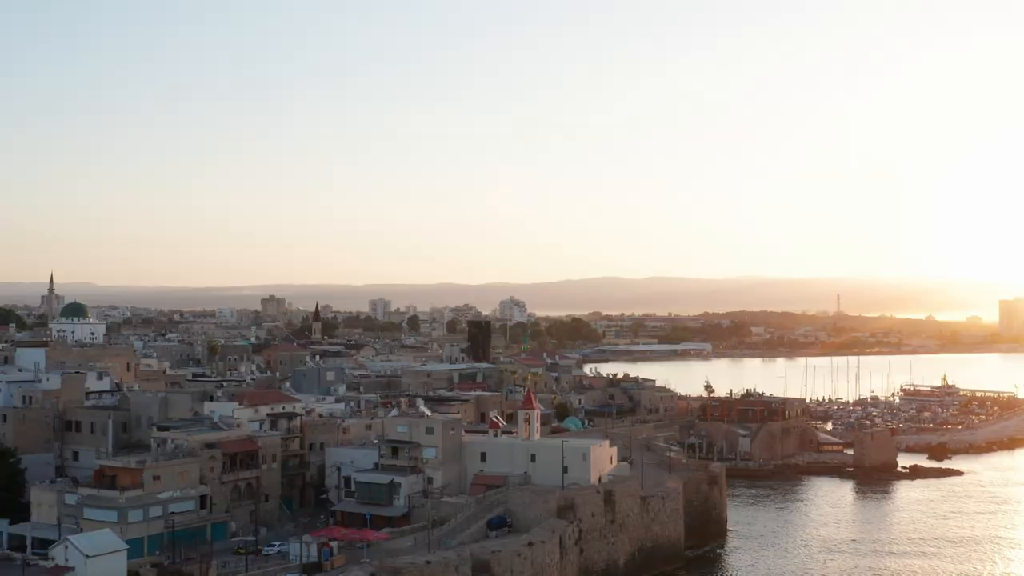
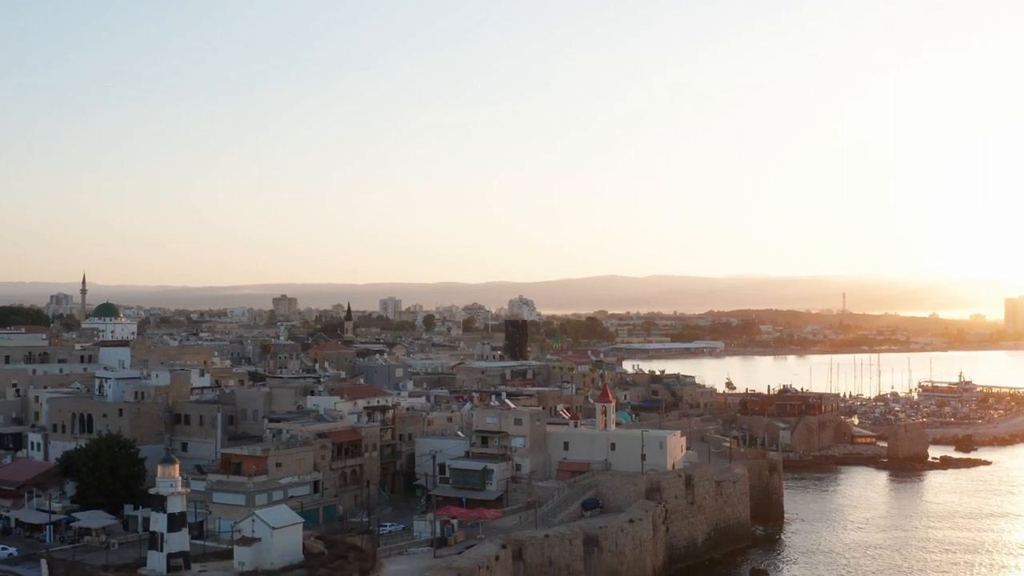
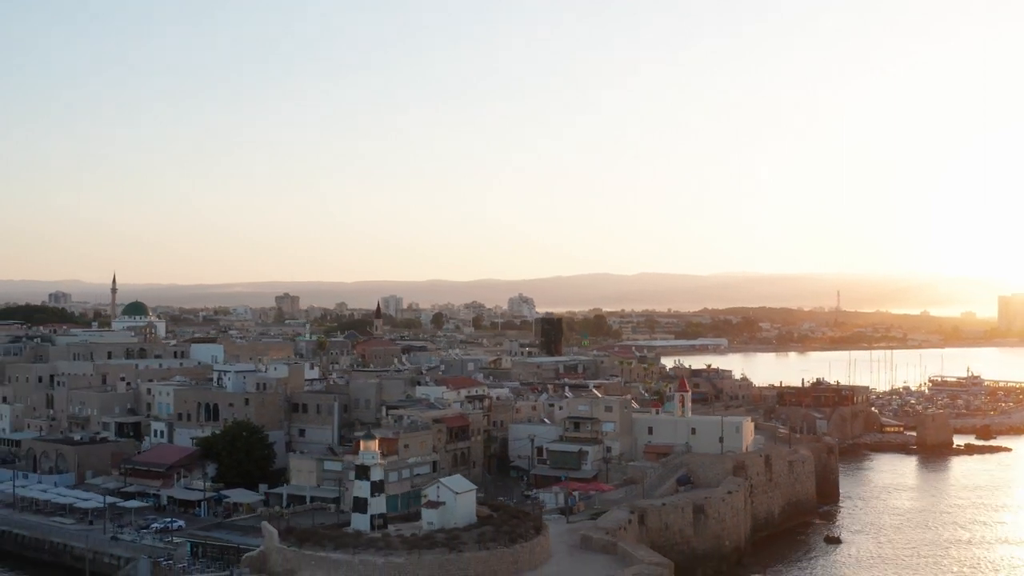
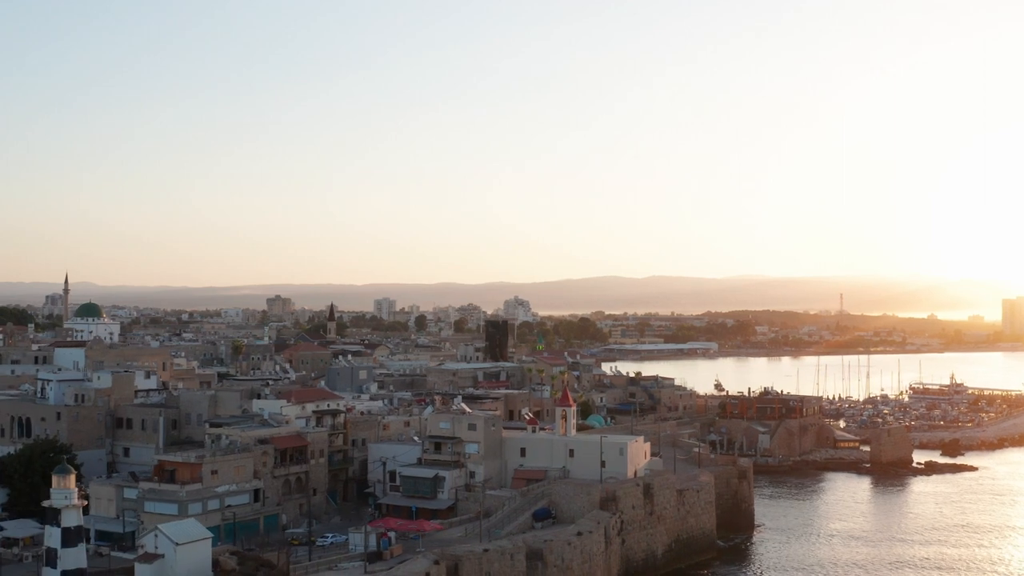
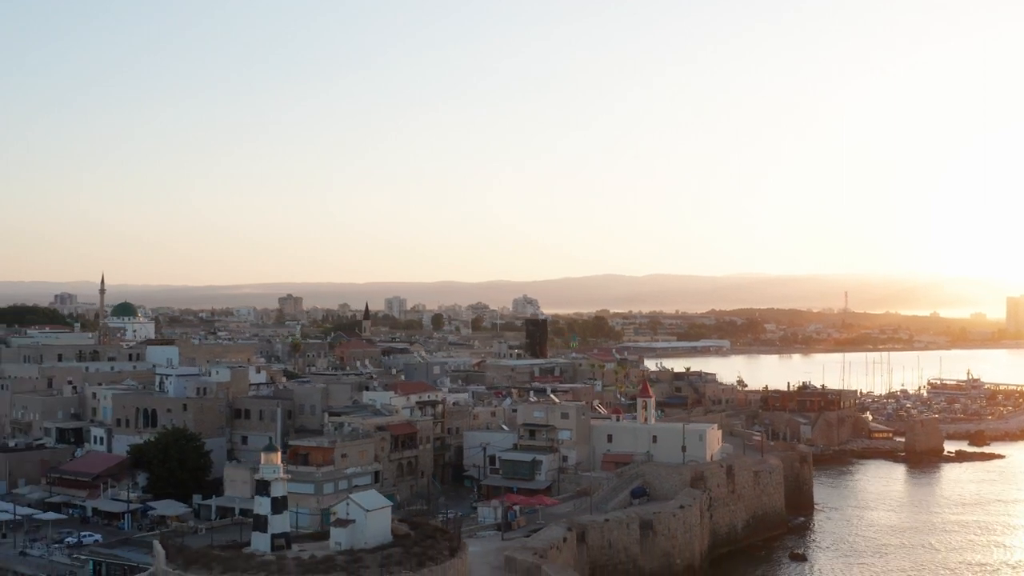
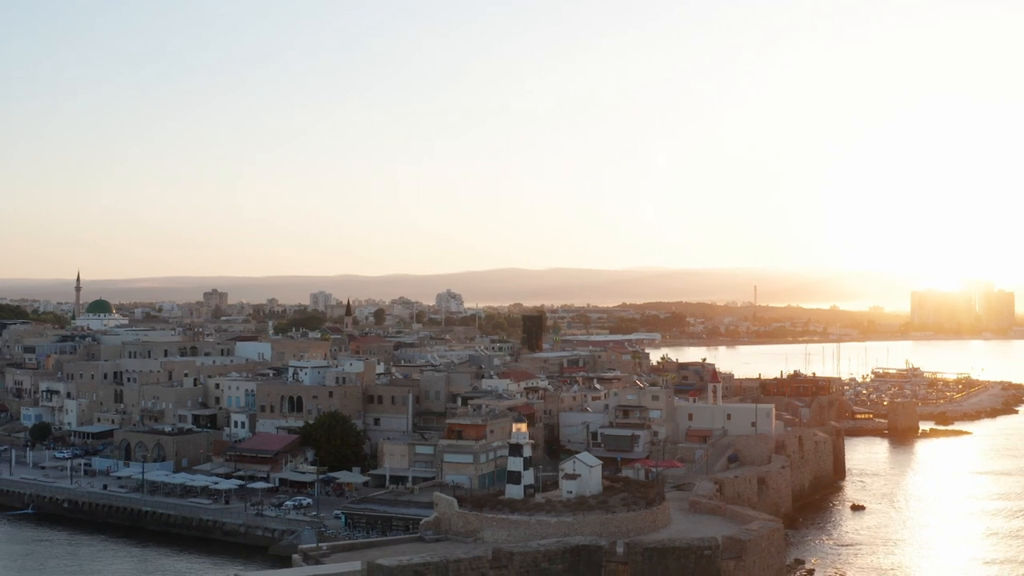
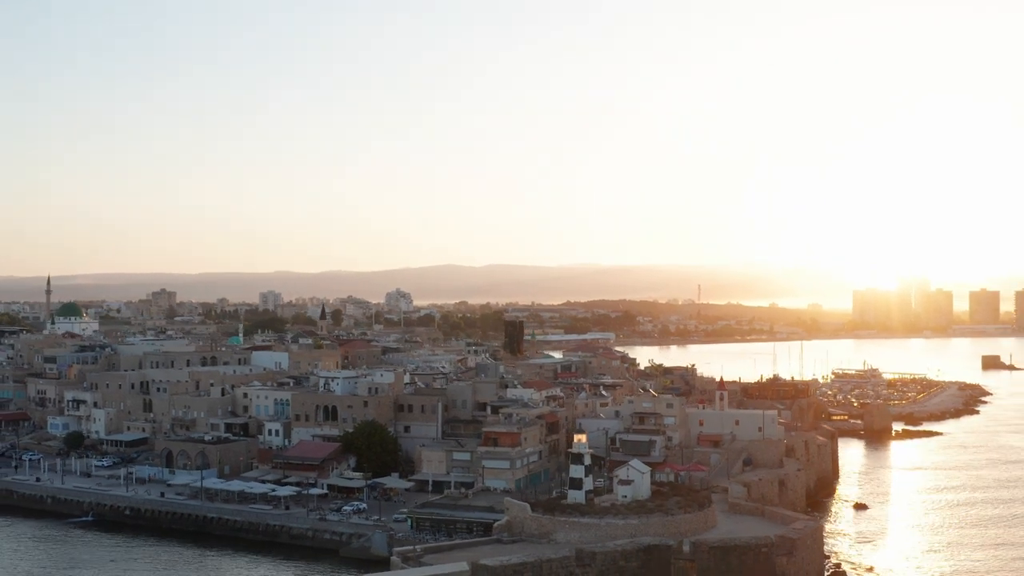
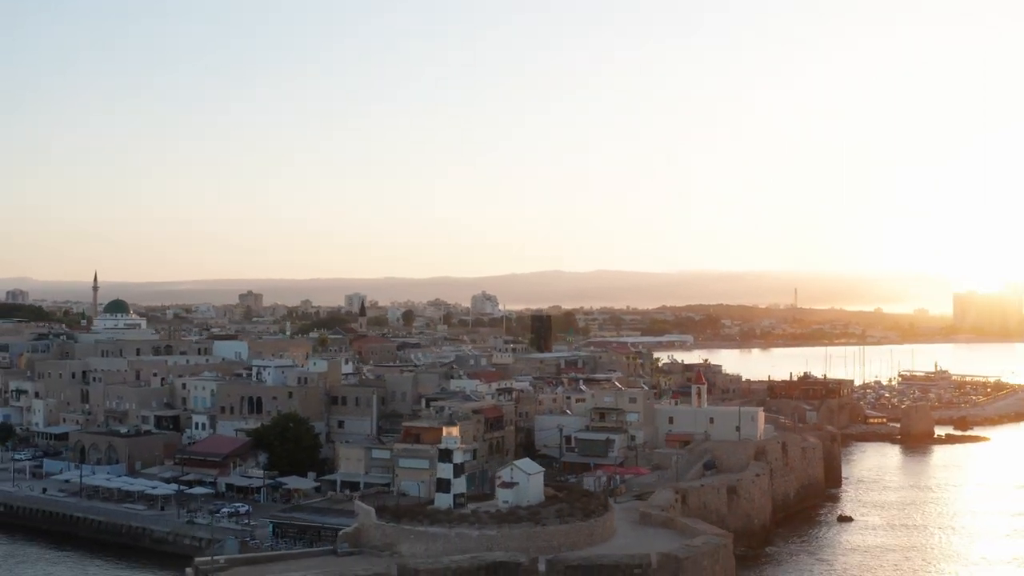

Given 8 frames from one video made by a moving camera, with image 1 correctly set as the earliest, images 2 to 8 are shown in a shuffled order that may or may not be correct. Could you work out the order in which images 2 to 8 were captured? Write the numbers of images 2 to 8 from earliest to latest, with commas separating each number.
4, 2, 5, 3, 8, 6, 7
